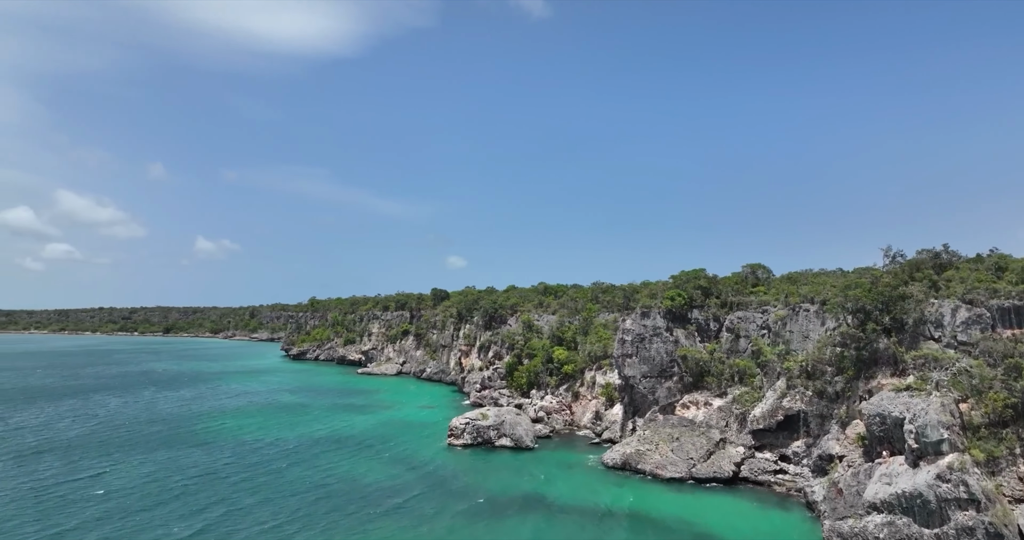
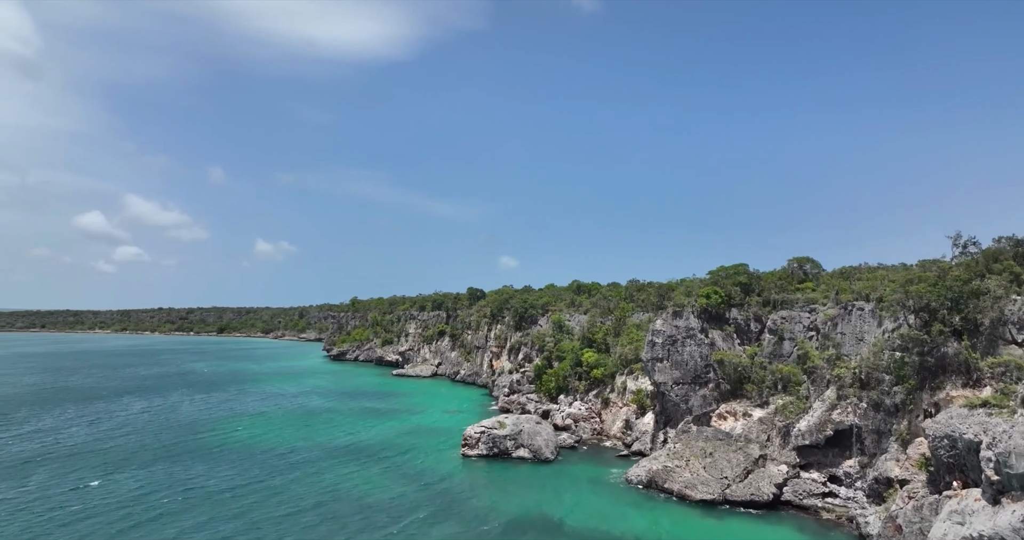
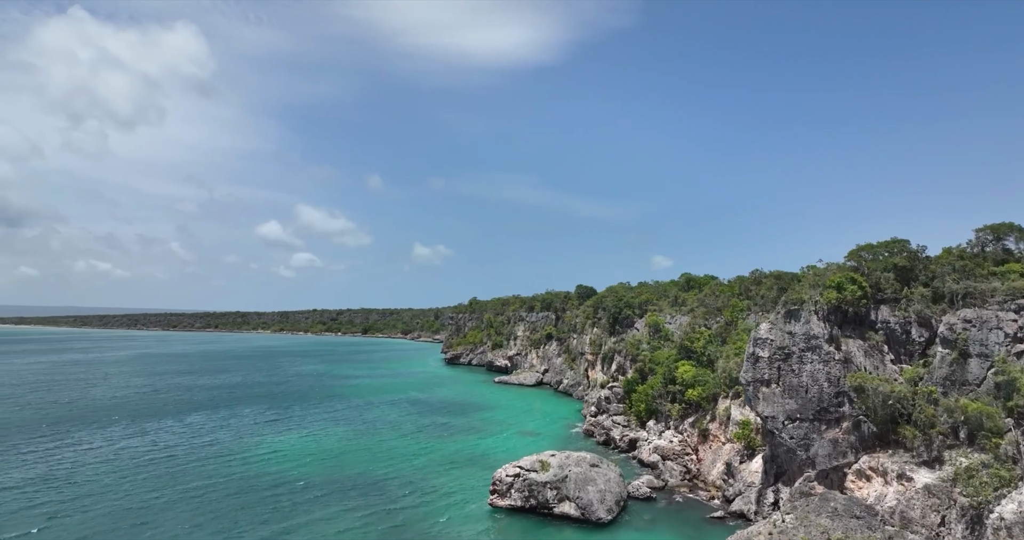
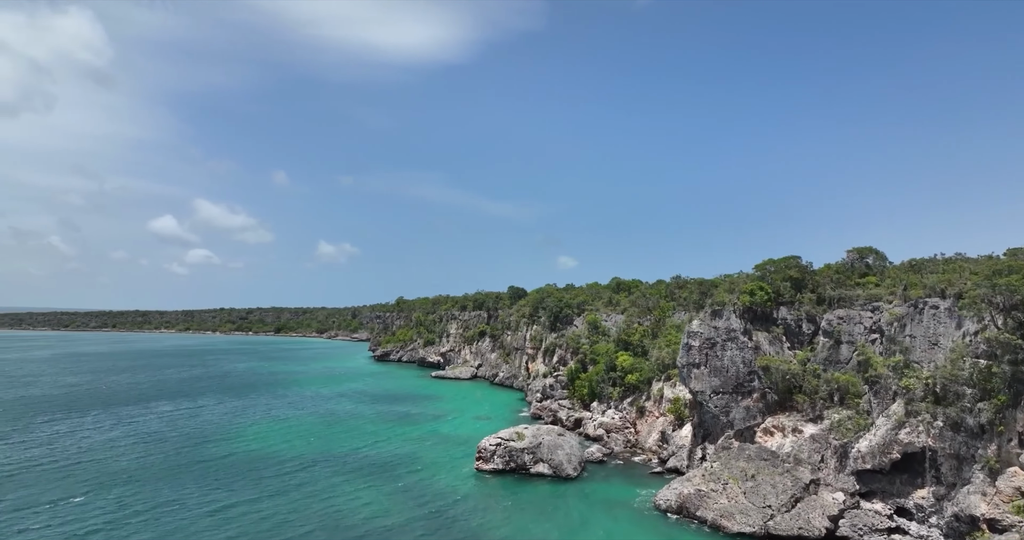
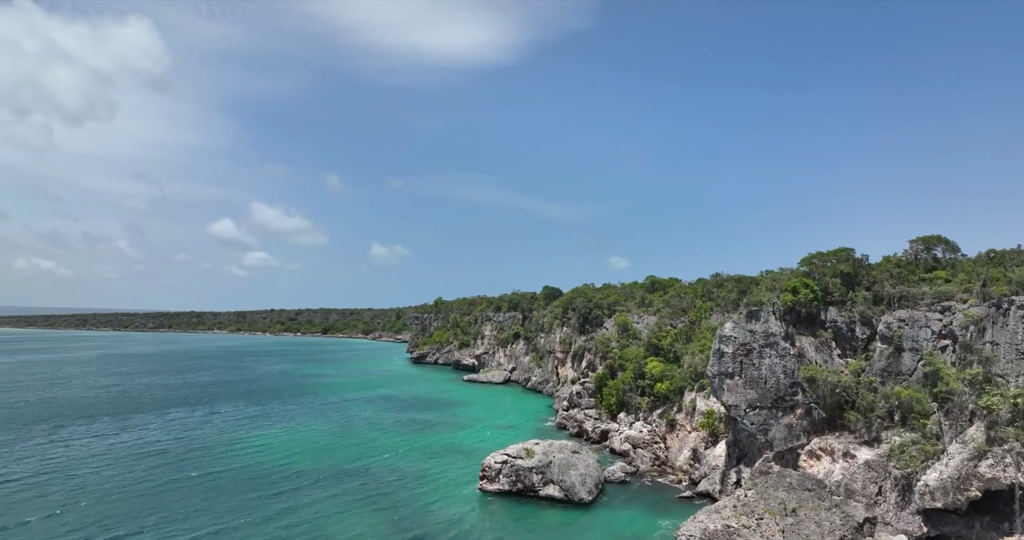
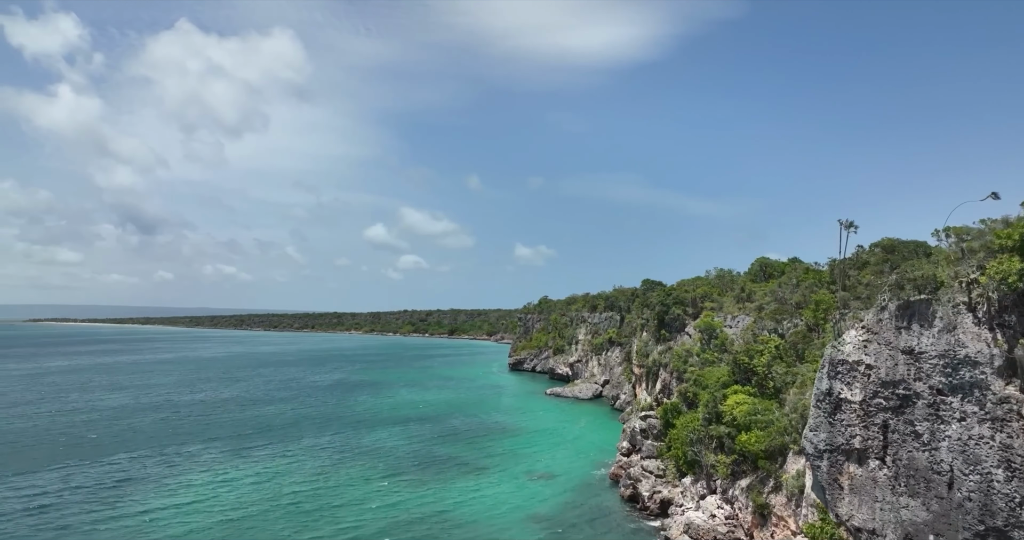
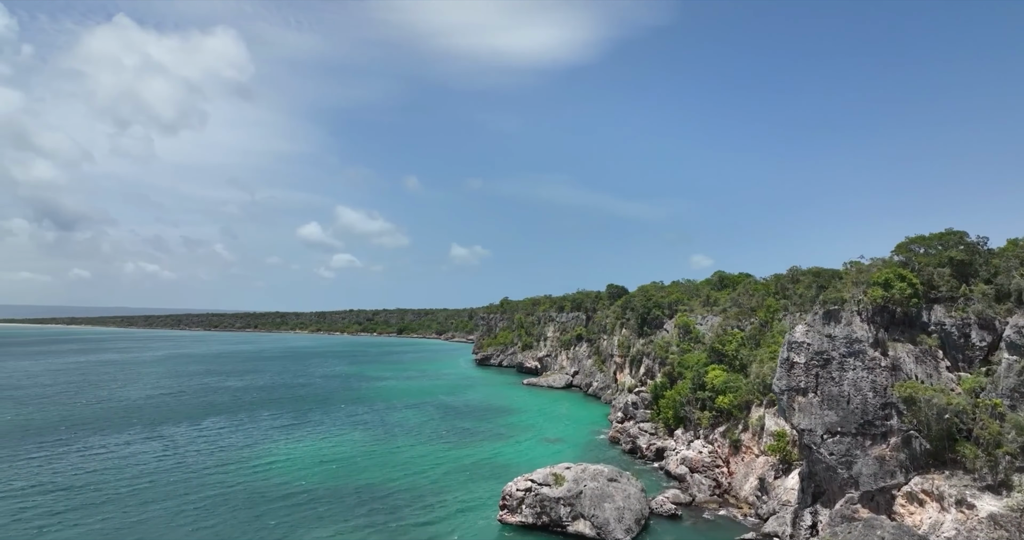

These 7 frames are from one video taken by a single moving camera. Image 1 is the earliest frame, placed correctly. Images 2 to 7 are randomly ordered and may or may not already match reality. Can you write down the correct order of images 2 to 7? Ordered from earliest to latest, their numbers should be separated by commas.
2, 4, 5, 3, 7, 6
